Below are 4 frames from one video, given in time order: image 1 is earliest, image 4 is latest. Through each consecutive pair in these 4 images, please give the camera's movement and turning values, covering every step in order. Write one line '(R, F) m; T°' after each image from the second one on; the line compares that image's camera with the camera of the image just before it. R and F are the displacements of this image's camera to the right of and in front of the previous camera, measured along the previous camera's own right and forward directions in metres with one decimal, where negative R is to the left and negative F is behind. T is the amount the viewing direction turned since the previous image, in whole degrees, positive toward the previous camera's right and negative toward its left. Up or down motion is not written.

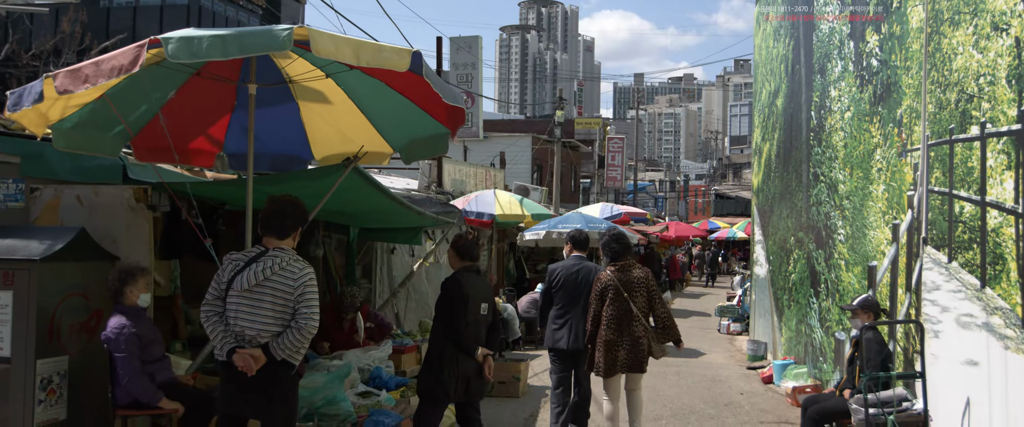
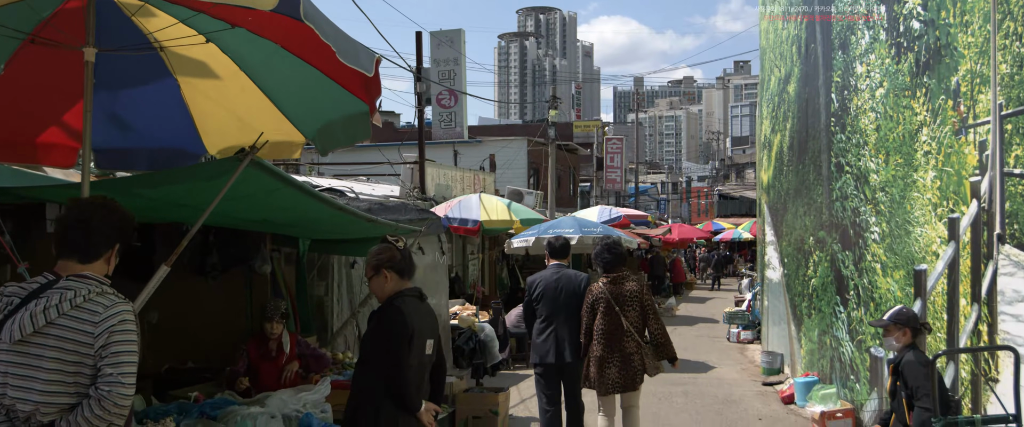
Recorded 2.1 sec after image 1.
(+0.2, +1.1) m; 0°
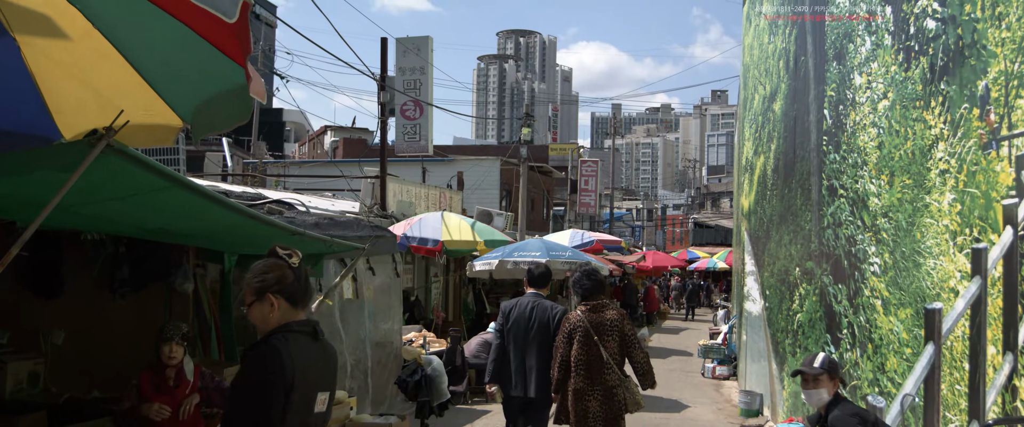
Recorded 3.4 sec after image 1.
(+0.2, +0.8) m; +2°
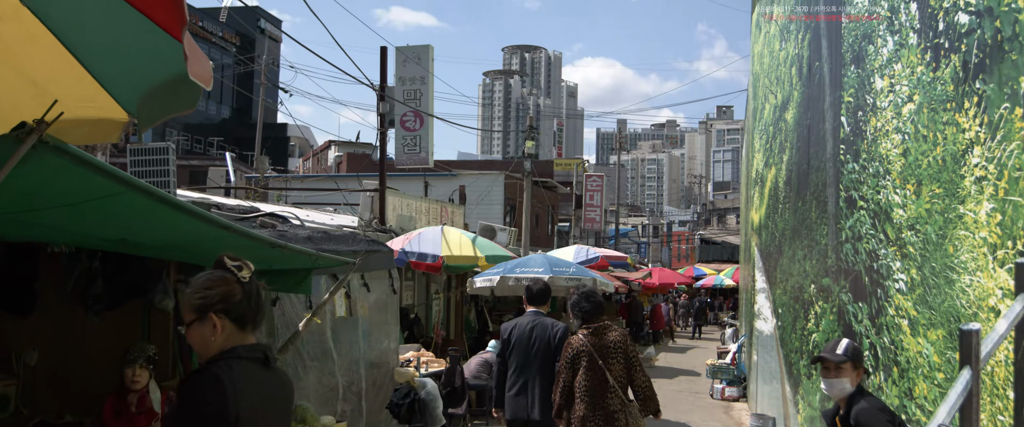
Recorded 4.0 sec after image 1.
(0.0, +0.3) m; 0°
